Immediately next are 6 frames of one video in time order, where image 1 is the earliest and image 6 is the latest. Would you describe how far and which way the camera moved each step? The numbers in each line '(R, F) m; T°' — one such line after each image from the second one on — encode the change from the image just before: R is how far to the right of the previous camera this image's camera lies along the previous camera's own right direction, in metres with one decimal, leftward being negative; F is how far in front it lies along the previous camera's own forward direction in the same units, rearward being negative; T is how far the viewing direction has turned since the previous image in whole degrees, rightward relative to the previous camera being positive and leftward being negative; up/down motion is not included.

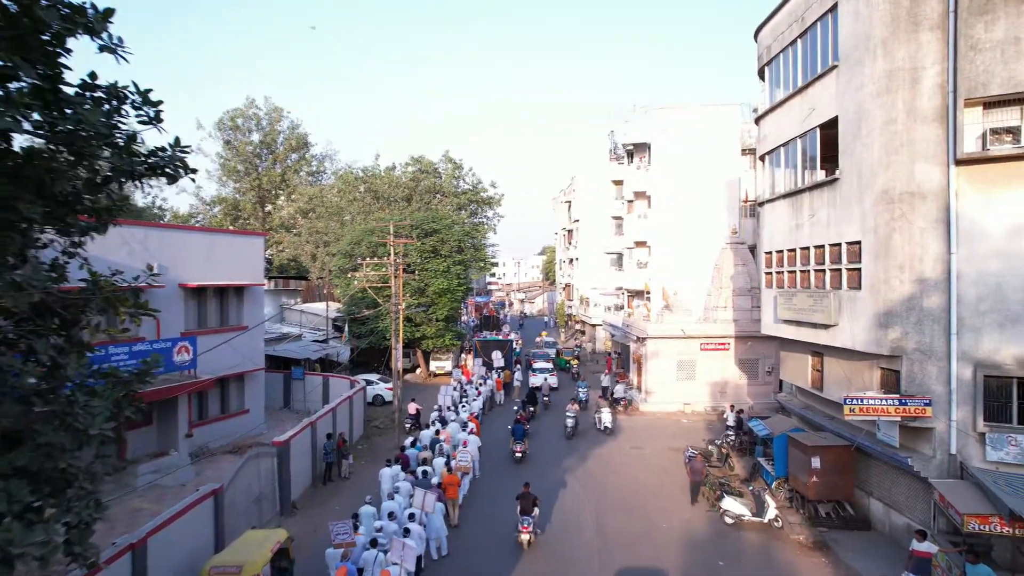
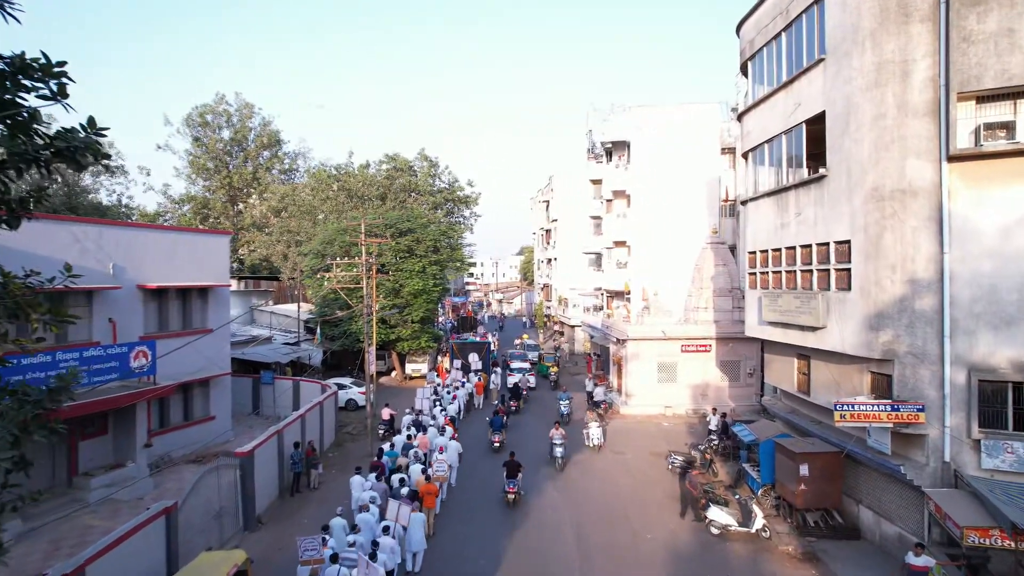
(0.0, +0.6) m; +2°
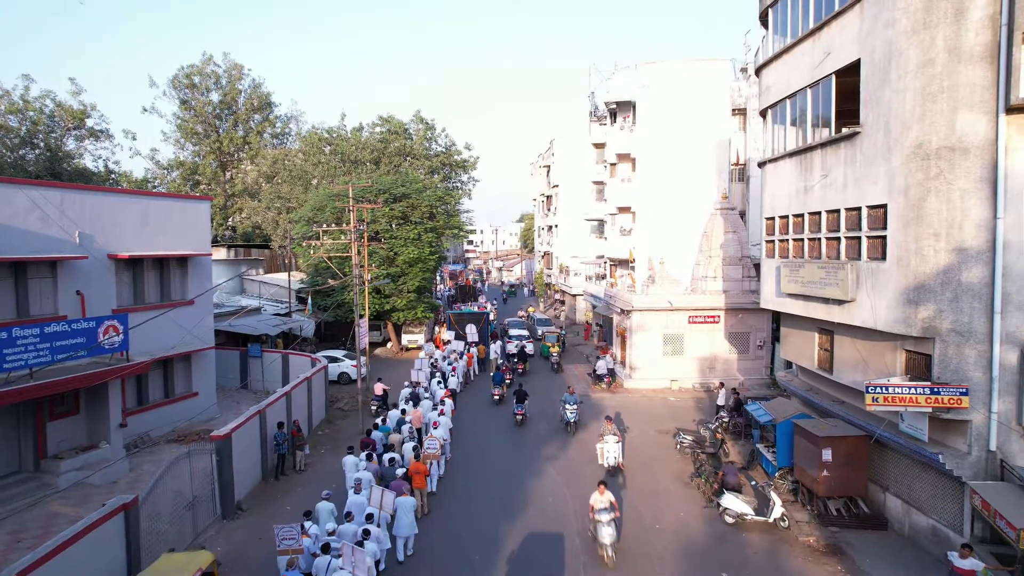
(0.0, +1.2) m; 0°
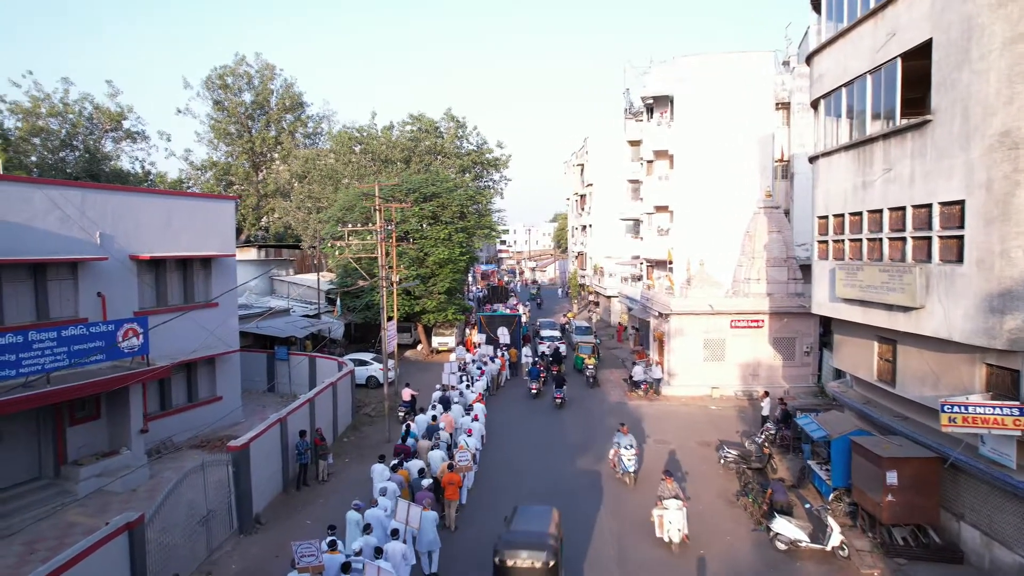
(0.0, +0.8) m; -3°
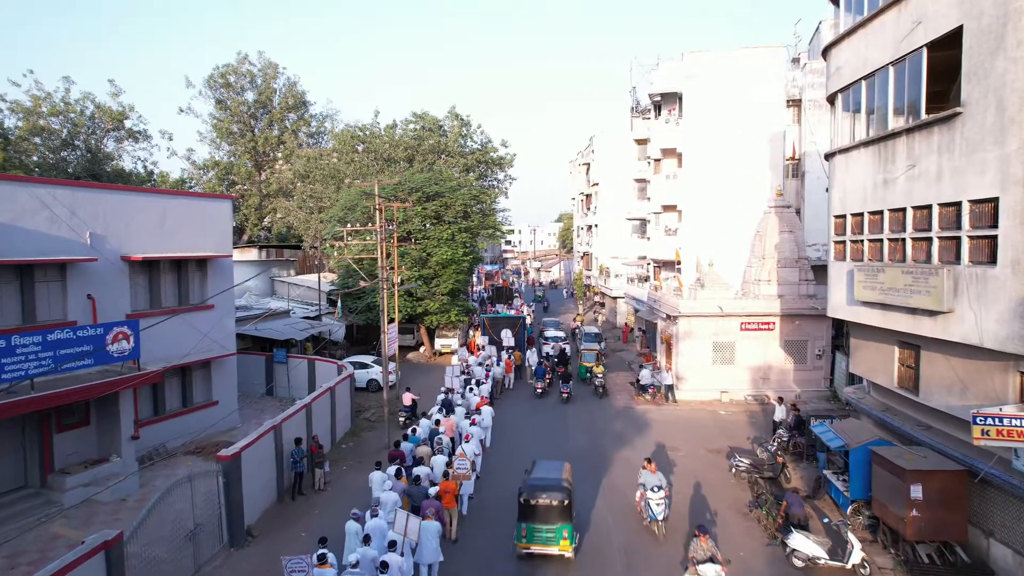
(0.0, +0.5) m; 0°
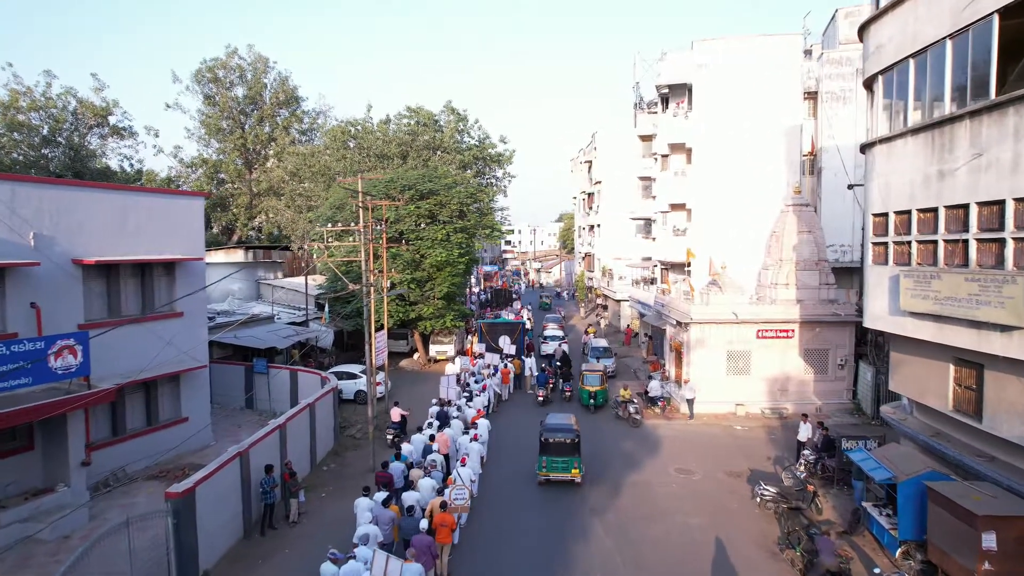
(0.0, +1.6) m; 0°
